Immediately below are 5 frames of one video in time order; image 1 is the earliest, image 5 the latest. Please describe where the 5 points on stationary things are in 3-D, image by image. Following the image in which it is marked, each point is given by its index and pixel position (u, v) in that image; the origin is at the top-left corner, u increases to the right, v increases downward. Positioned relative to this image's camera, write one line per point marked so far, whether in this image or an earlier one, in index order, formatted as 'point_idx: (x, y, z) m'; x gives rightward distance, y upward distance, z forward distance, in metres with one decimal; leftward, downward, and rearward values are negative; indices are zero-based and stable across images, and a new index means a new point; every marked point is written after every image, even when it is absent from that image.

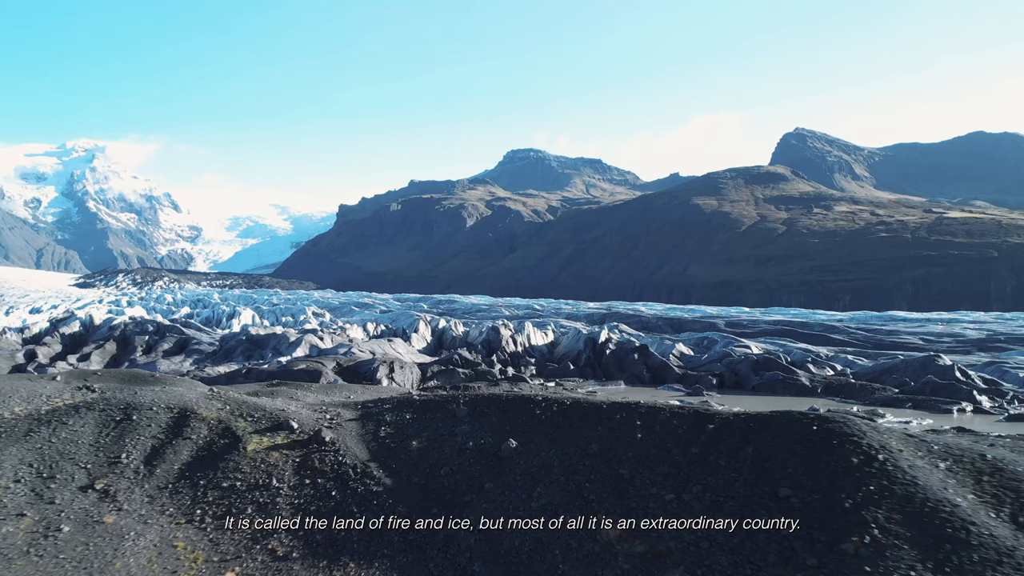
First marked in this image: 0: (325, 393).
0: (-4.3, -2.5, +15.2) m
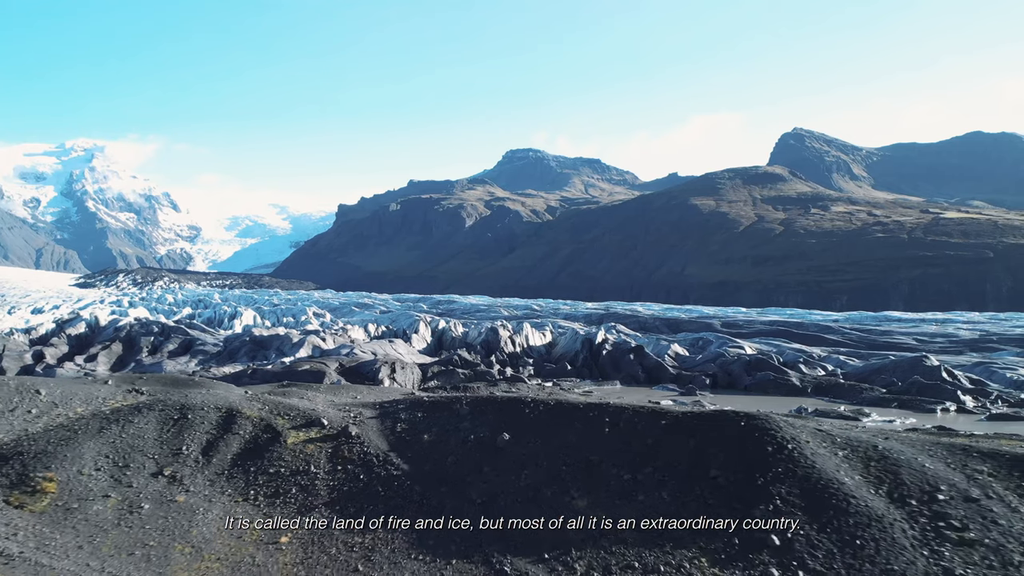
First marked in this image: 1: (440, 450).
0: (-4.4, -2.6, +16.0) m
1: (-1.1, -2.5, +10.2) m
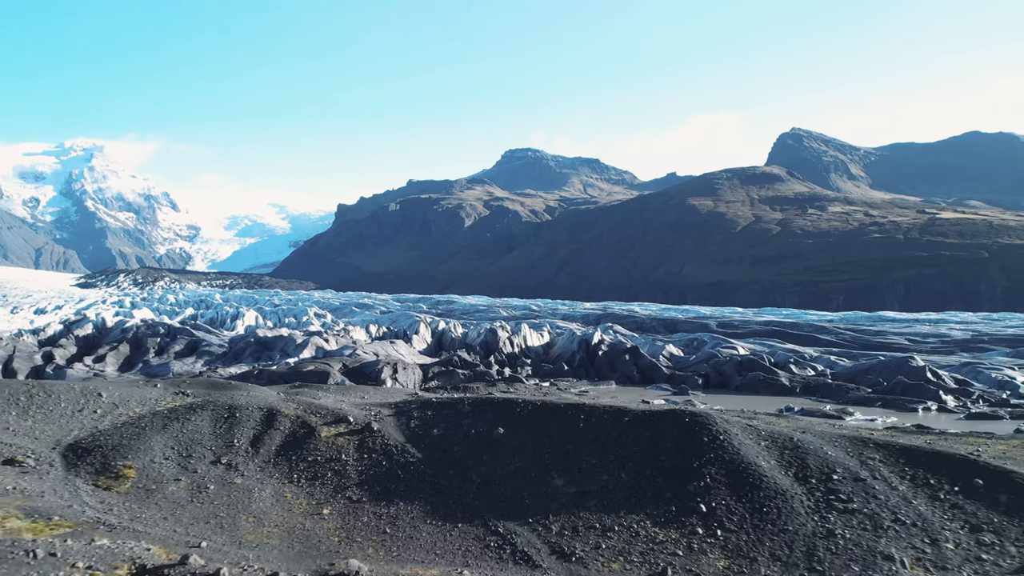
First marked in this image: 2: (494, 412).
0: (-4.5, -2.8, +17.0) m
1: (-1.1, -2.7, +11.2) m
2: (-0.3, -2.3, +12.0) m
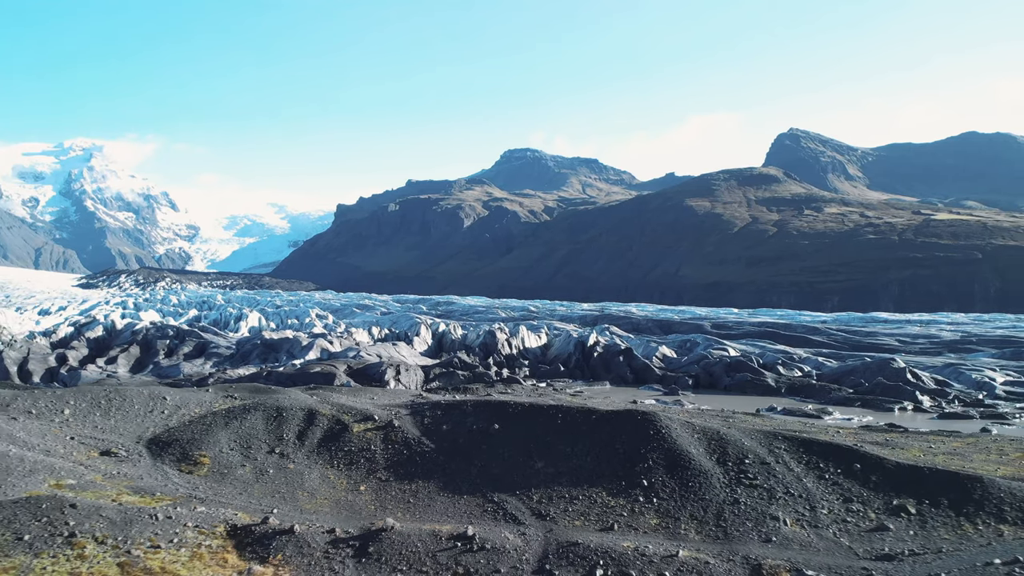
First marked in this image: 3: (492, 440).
0: (-4.5, -3.1, +18.5) m
1: (-1.2, -2.9, +12.6) m
2: (-0.4, -2.6, +13.4) m
3: (-0.3, -3.0, +12.3) m
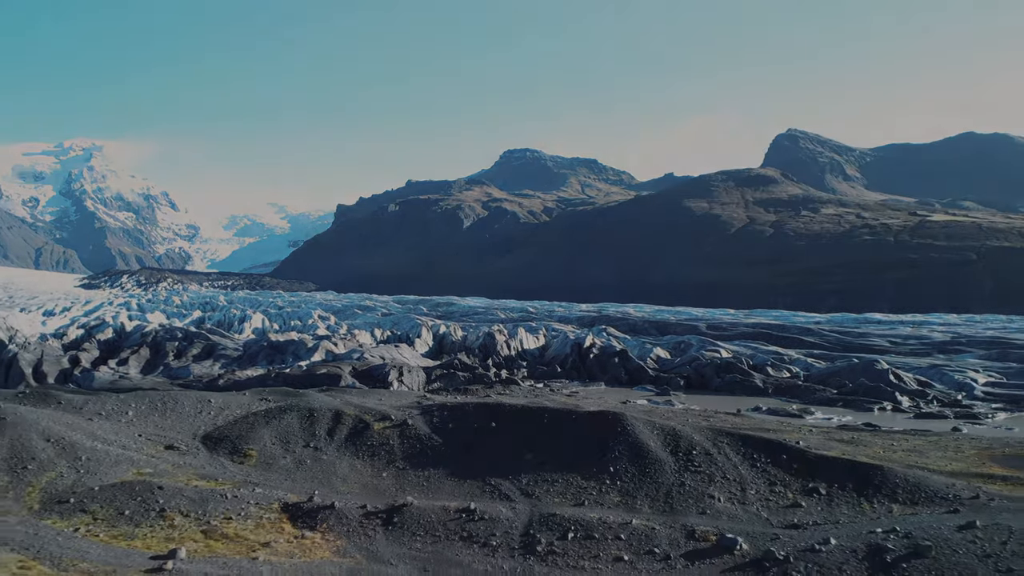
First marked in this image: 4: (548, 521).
0: (-4.6, -3.3, +19.9) m
1: (-1.3, -3.2, +14.1) m
2: (-0.5, -2.9, +14.8) m
3: (-0.3, -3.3, +13.7) m
4: (+0.6, -3.7, +10.0) m
